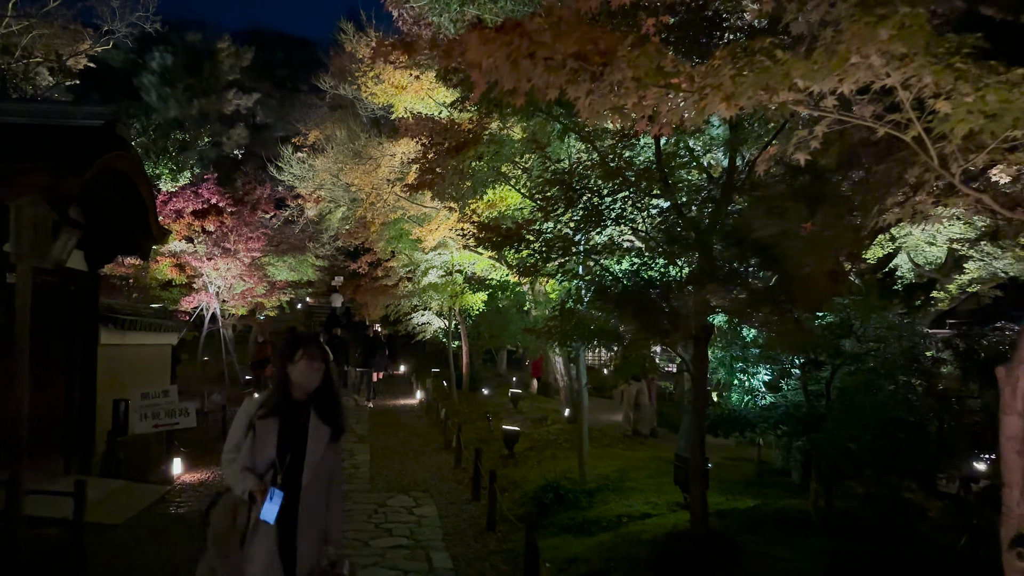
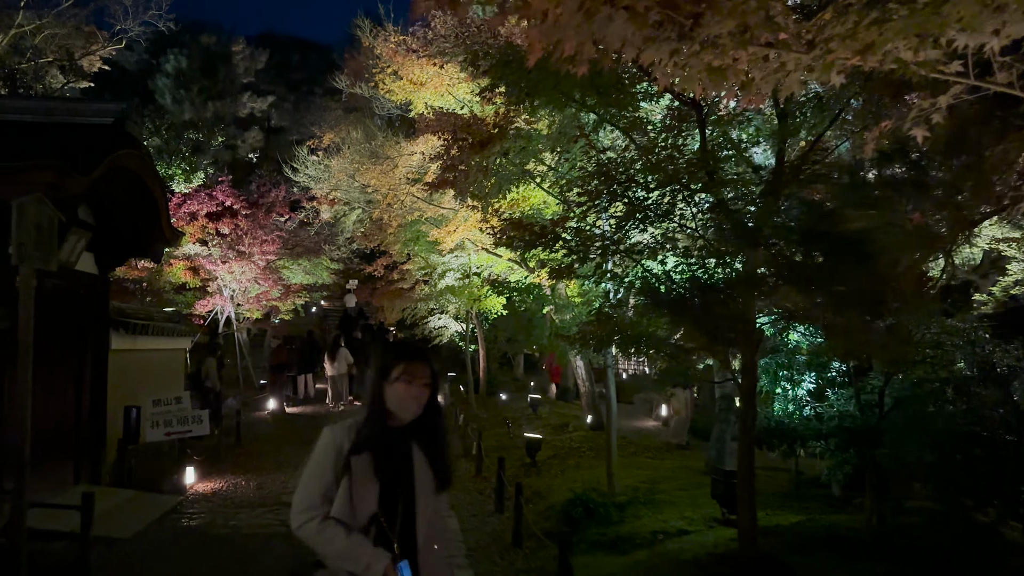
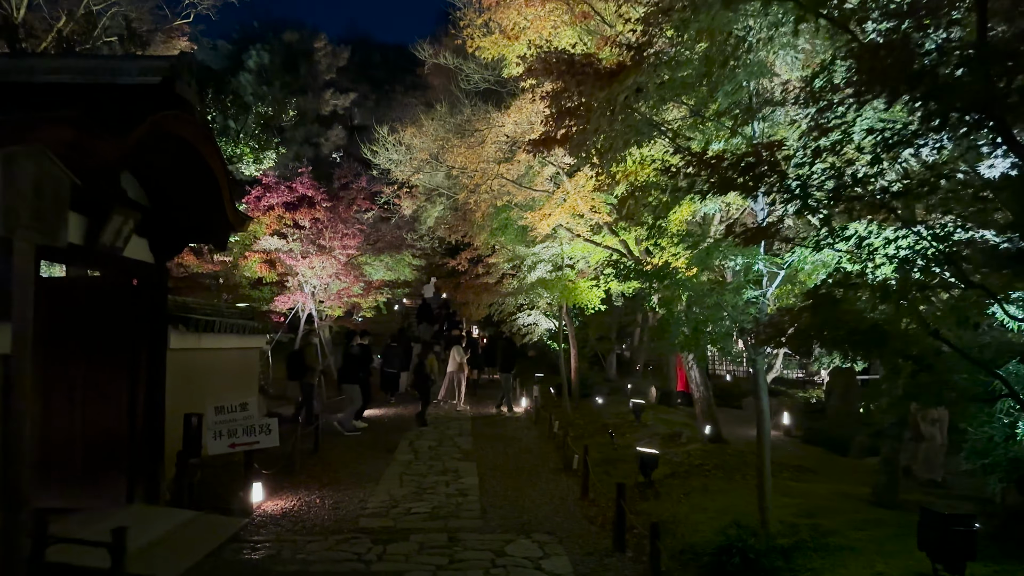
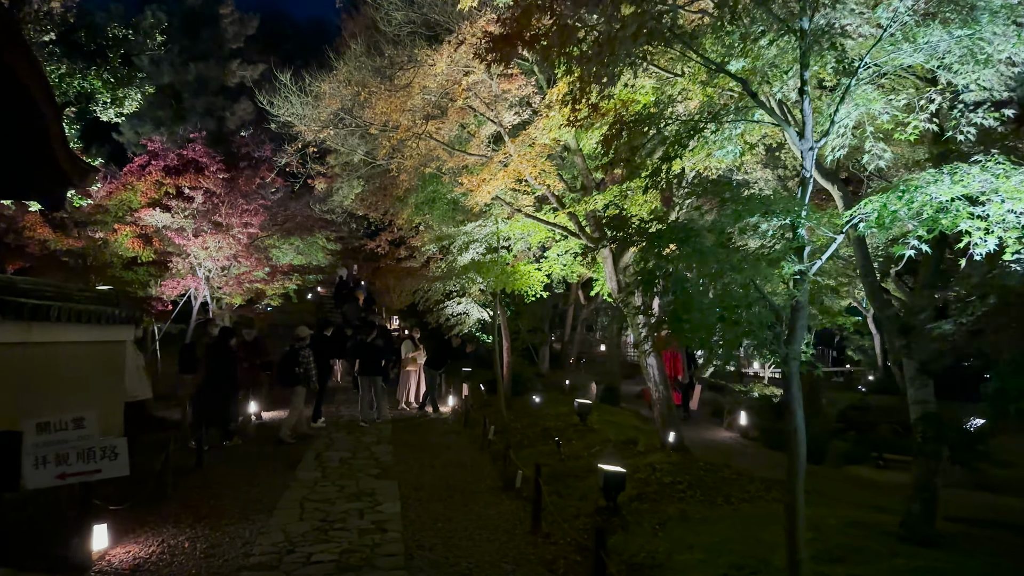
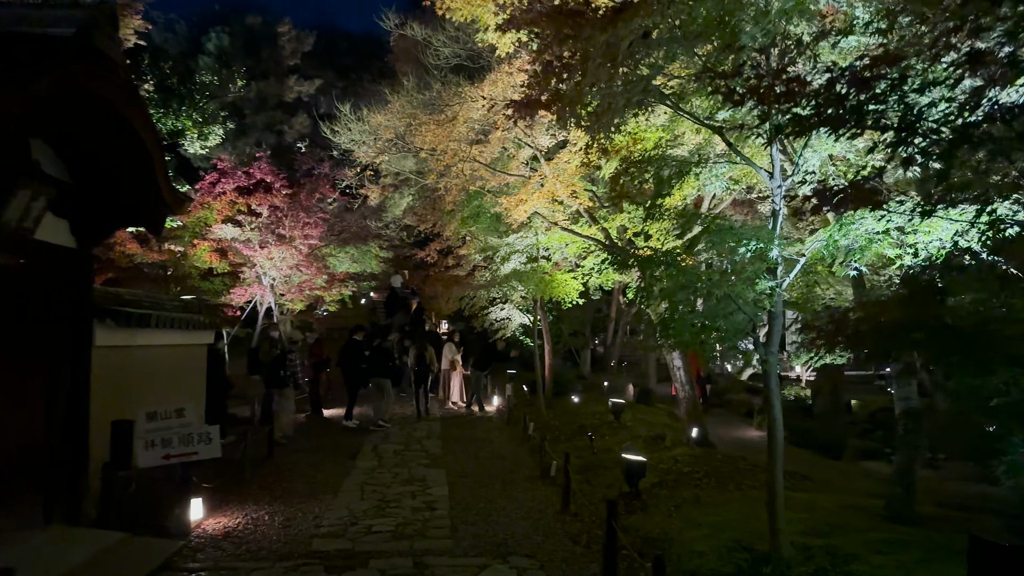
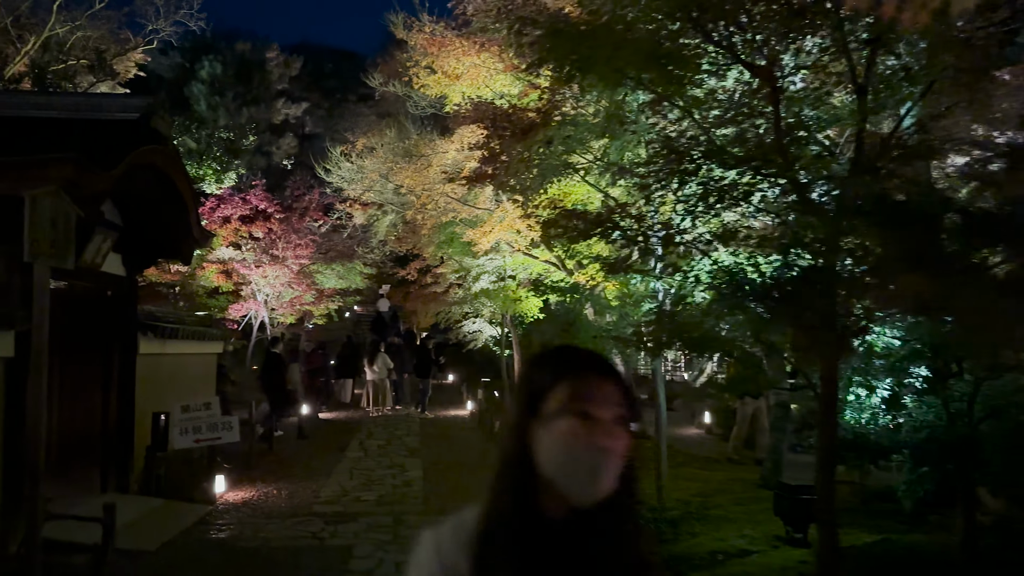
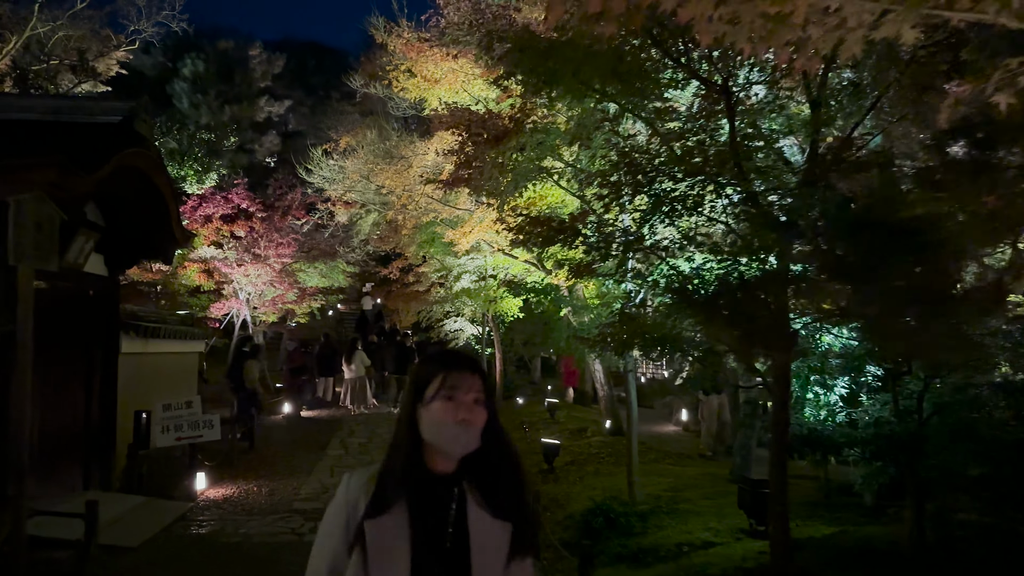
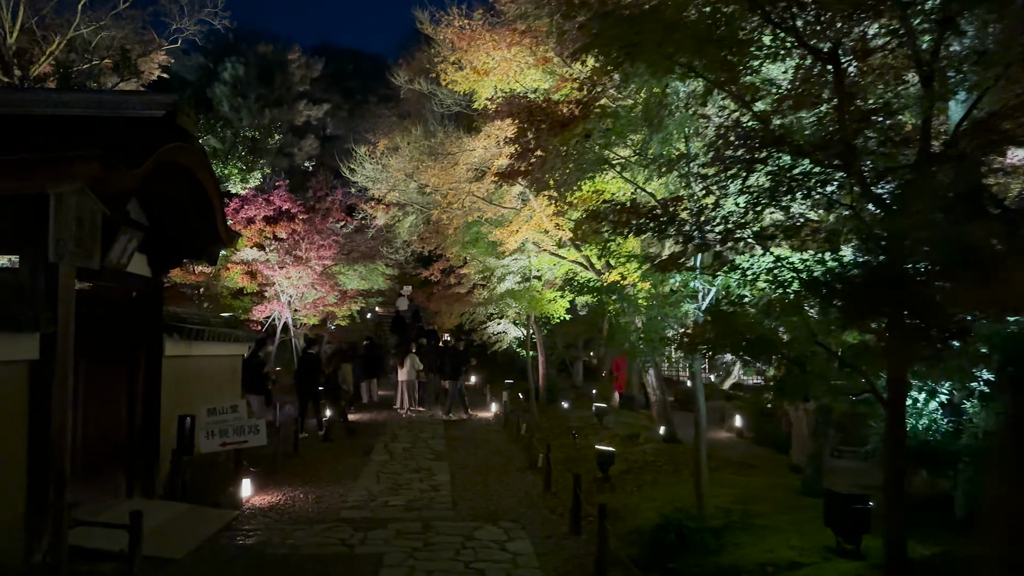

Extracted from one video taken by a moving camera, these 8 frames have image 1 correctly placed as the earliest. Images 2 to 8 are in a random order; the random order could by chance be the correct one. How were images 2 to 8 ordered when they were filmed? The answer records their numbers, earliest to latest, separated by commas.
2, 7, 6, 8, 3, 5, 4
